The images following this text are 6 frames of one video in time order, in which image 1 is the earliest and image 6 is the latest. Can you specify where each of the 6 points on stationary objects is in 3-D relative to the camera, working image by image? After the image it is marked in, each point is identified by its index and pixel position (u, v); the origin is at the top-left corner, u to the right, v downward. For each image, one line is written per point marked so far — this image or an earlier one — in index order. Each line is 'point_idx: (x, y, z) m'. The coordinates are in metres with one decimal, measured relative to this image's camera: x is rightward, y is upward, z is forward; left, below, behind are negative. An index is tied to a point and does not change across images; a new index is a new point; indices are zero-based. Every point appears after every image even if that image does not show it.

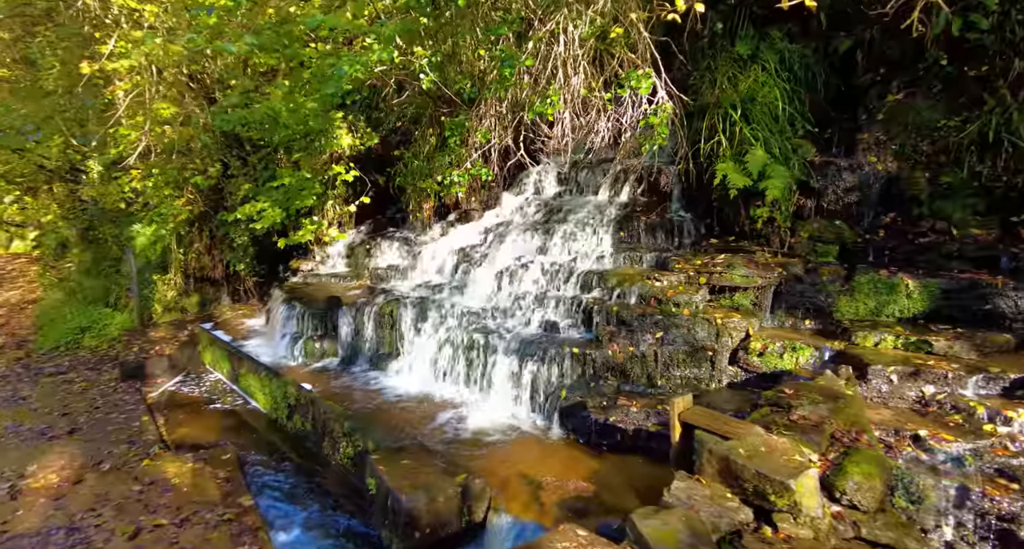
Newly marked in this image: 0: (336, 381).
0: (-2.0, -1.2, +6.5) m
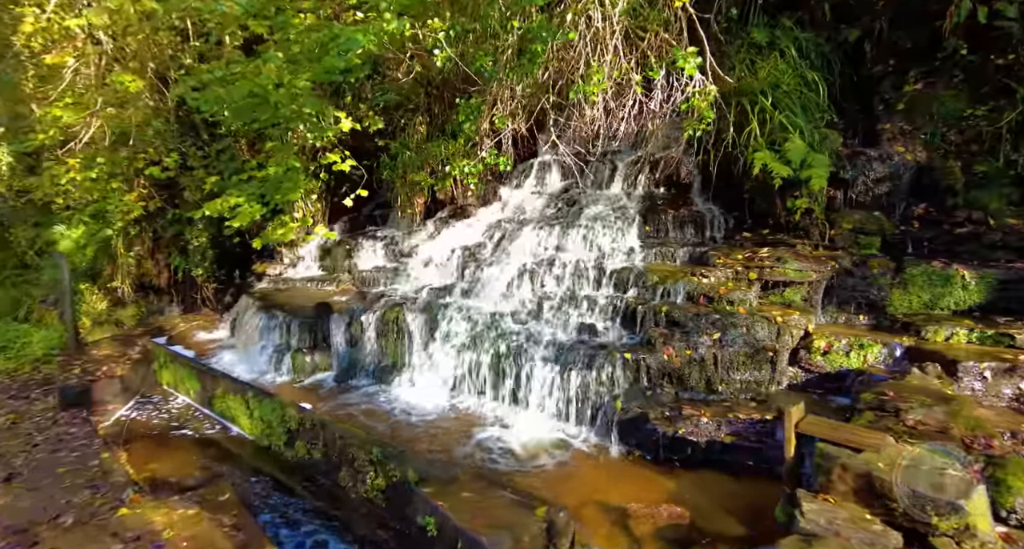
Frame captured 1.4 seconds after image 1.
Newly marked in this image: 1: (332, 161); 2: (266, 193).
0: (-1.7, -1.2, +5.7) m
1: (-1.9, +1.2, +5.9) m
2: (-2.8, +0.9, +6.5) m
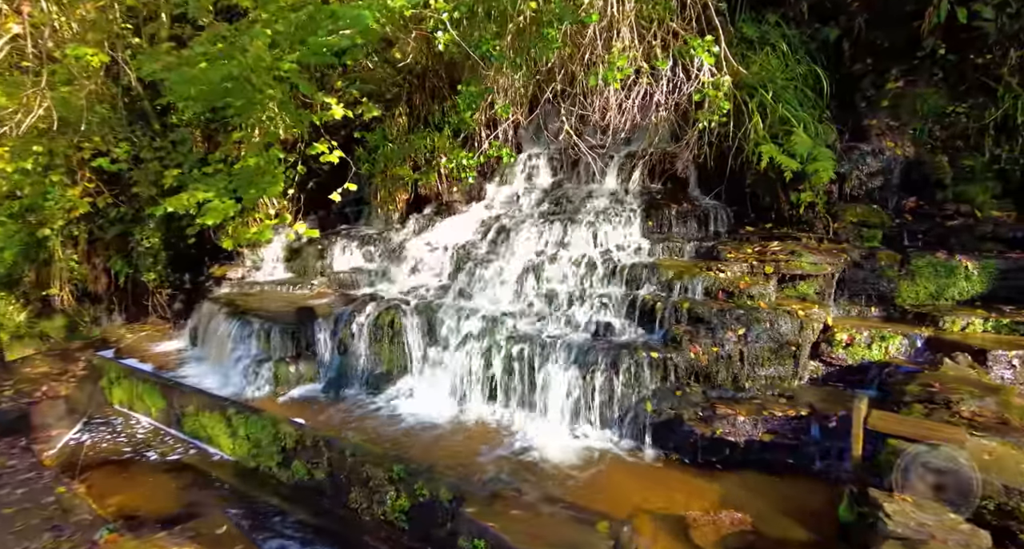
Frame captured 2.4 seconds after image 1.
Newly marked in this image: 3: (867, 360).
0: (-1.6, -1.3, +5.2) m
1: (-1.9, +1.2, +5.4) m
2: (-2.8, +0.9, +5.9) m
3: (+2.9, -0.7, +4.6) m
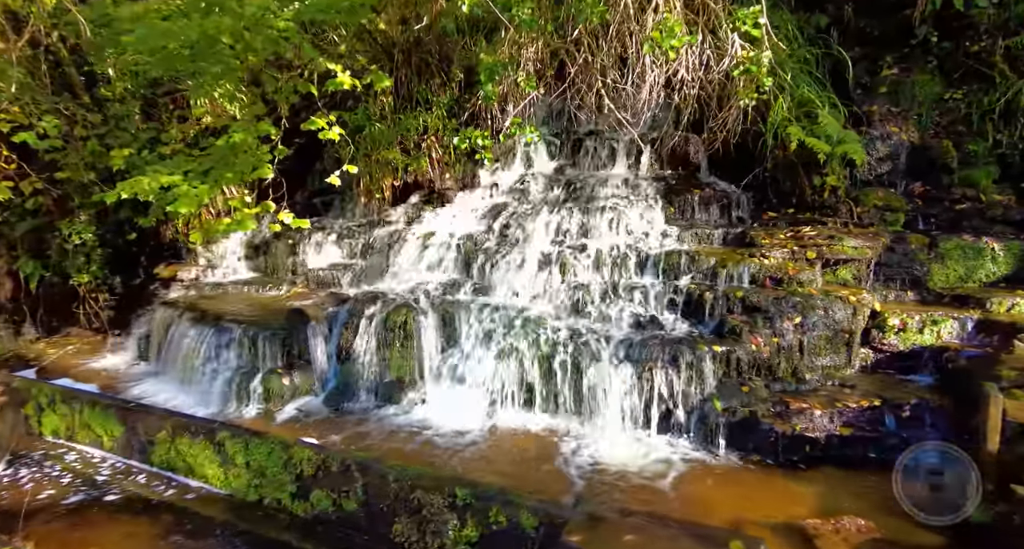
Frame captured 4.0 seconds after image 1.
0: (-1.3, -1.2, +4.4) m
1: (-1.6, +1.2, +4.6) m
2: (-2.6, +0.9, +5.0) m
3: (+3.2, -0.6, +4.5) m
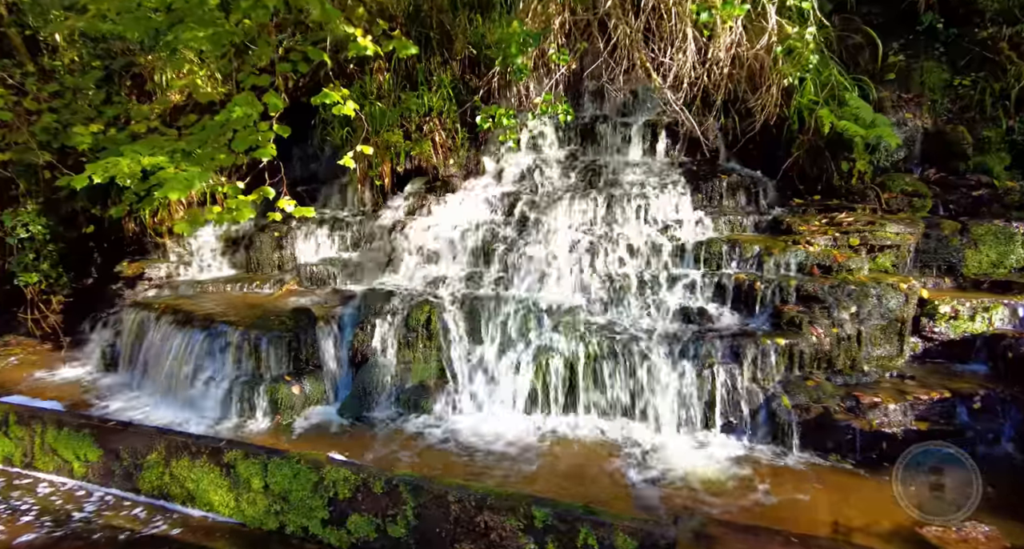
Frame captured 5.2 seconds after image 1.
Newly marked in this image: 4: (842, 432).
0: (-0.9, -1.2, +3.9) m
1: (-1.3, +1.2, +4.0) m
2: (-2.4, +0.9, +4.3) m
3: (+3.6, -0.5, +4.4) m
4: (+2.1, -1.0, +3.6) m
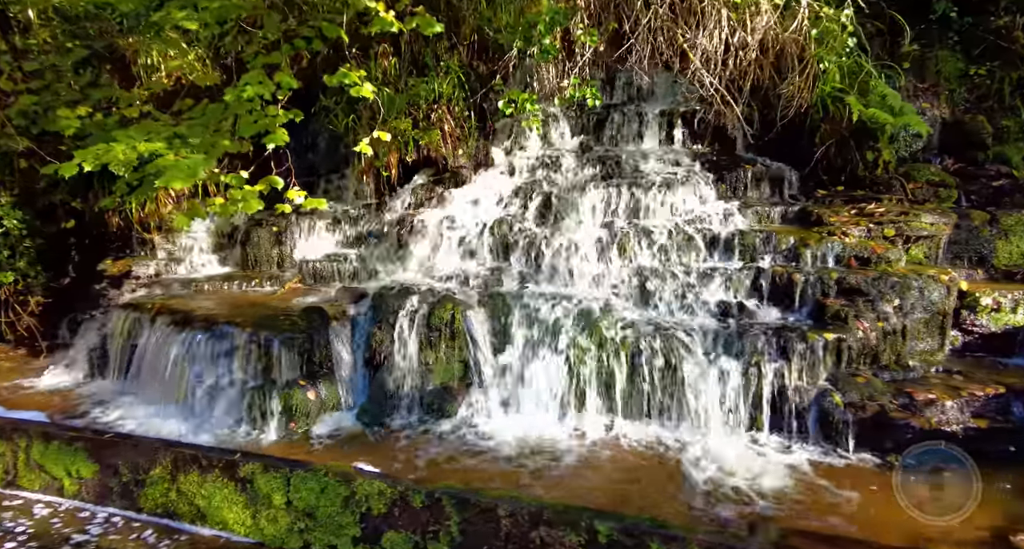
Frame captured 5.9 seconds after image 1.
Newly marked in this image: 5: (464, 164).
0: (-0.7, -1.1, +3.6) m
1: (-1.1, +1.3, +3.7) m
2: (-2.2, +1.0, +3.9) m
3: (+3.8, -0.4, +4.3) m
4: (+2.3, -0.9, +3.5) m
5: (-0.5, +1.2, +6.1) m
